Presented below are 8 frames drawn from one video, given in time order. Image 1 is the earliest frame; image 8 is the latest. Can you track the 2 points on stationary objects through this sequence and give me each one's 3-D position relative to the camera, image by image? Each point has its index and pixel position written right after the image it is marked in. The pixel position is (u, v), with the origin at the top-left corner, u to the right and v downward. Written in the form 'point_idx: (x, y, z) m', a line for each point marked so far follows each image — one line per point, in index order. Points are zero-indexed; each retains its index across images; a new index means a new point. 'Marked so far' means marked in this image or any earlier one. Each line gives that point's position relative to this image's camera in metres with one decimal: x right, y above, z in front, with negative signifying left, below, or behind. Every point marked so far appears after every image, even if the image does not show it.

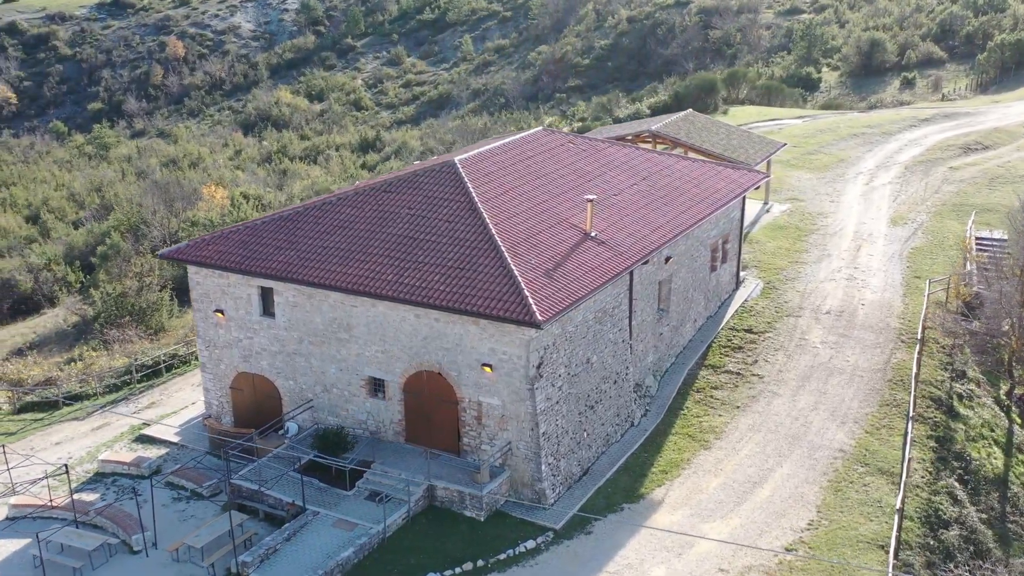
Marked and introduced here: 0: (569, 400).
0: (+1.0, -2.0, +19.8) m
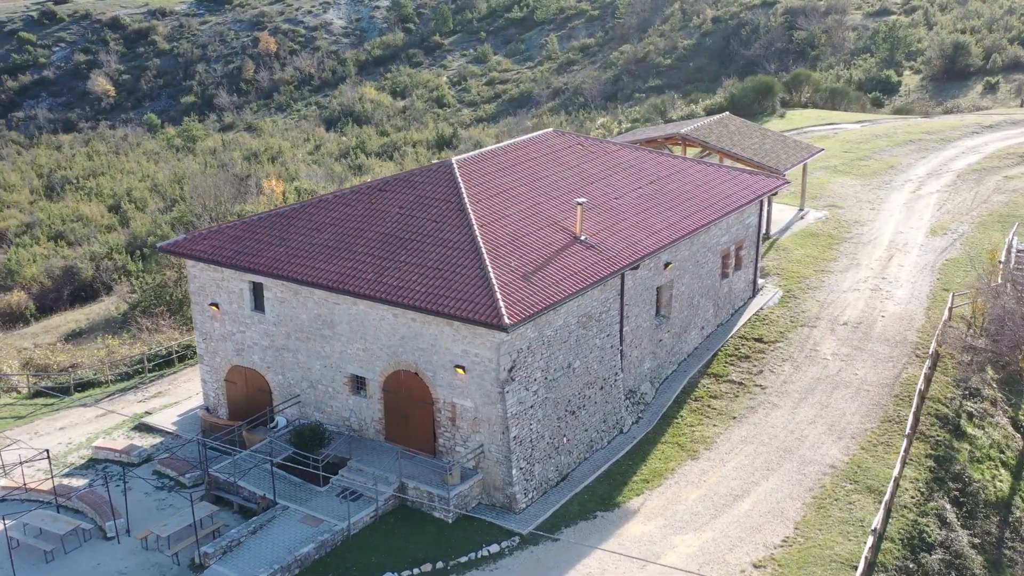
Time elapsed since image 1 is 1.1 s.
0: (+0.6, -2.0, +19.7) m
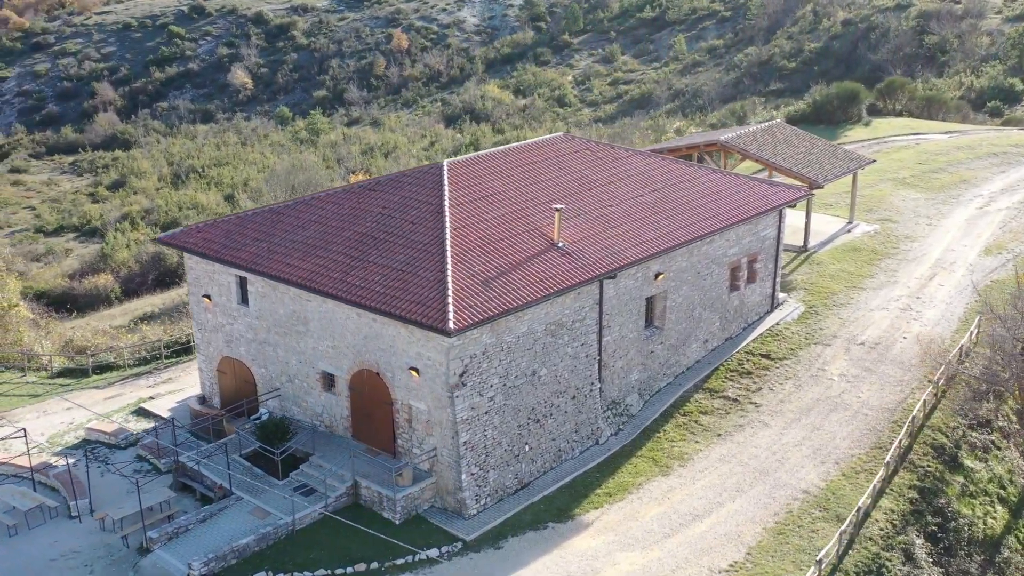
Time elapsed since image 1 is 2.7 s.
0: (-0.1, -2.1, +19.5) m
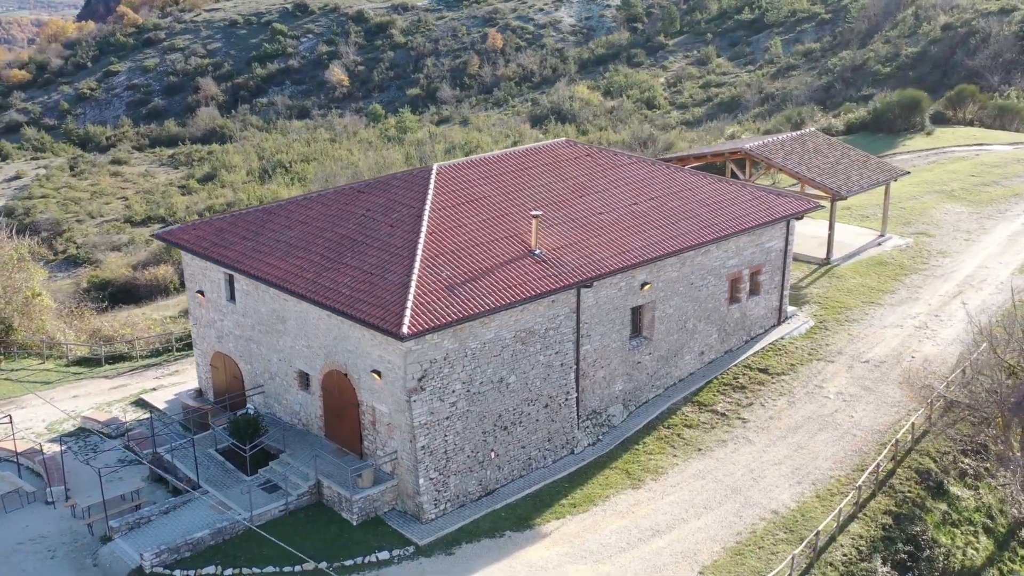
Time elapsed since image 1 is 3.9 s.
0: (-0.8, -2.2, +19.5) m
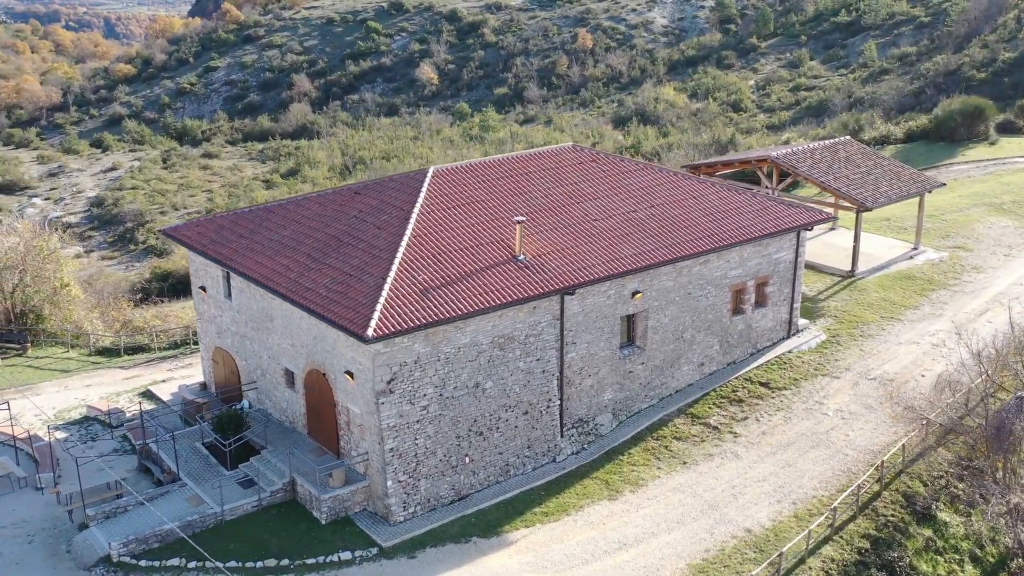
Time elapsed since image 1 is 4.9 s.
0: (-1.2, -2.3, +19.5) m
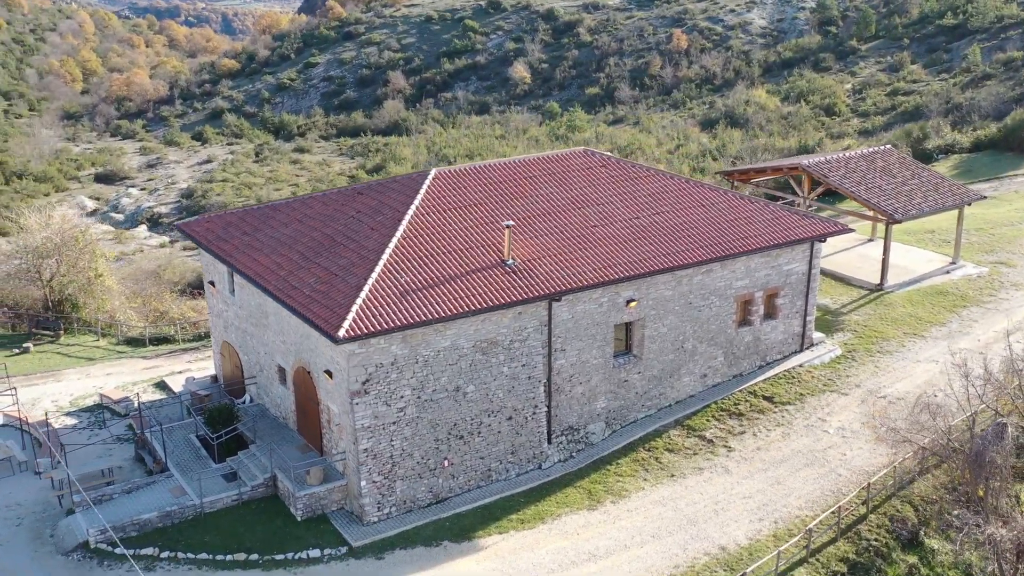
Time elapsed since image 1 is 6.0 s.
0: (-1.6, -2.3, +19.5) m
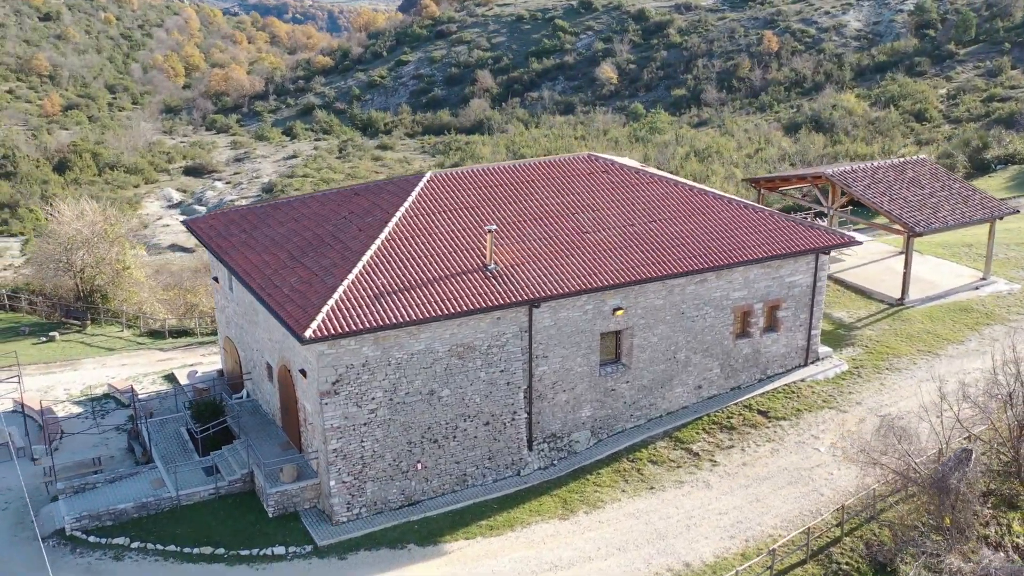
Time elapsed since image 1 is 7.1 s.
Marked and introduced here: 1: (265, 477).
0: (-2.1, -2.4, +19.6) m
1: (-4.3, -3.3, +20.0) m
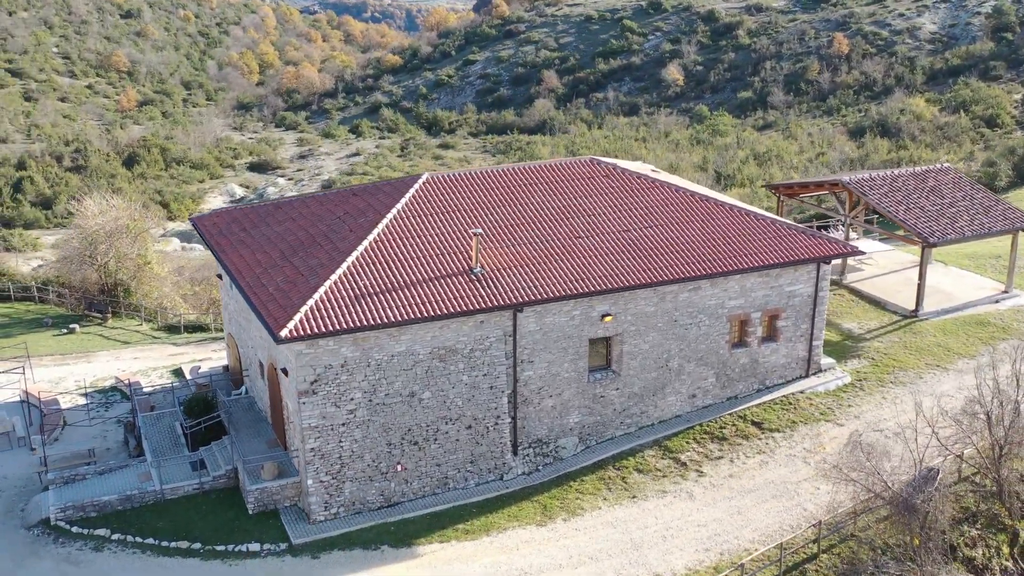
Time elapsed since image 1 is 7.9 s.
0: (-2.5, -2.4, +19.6) m
1: (-4.7, -3.3, +20.2) m
